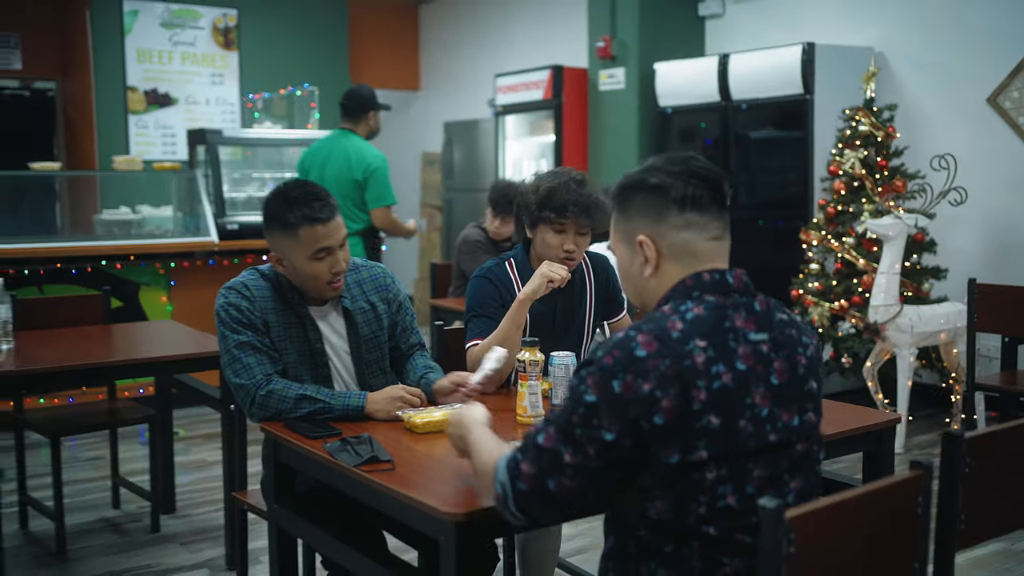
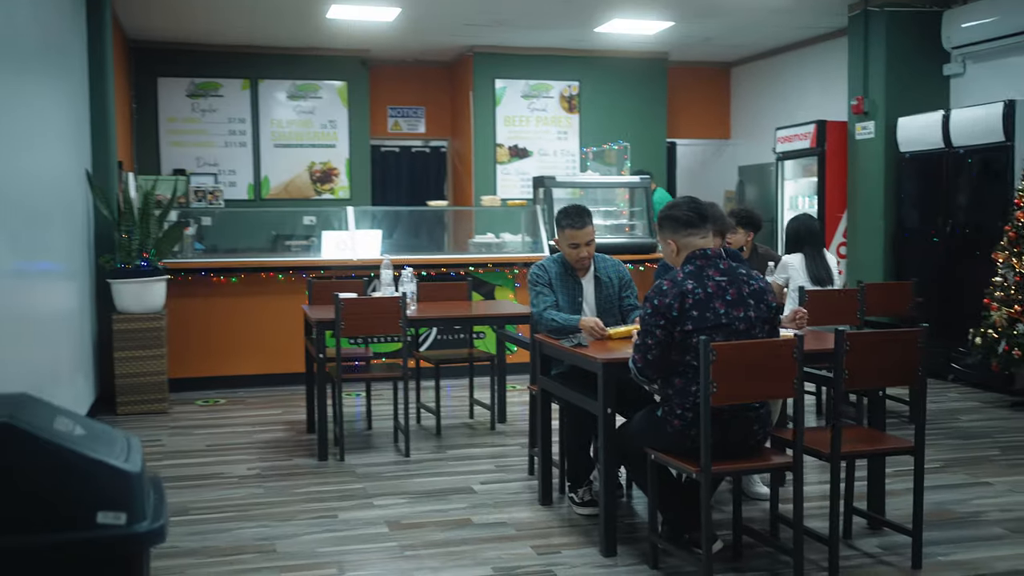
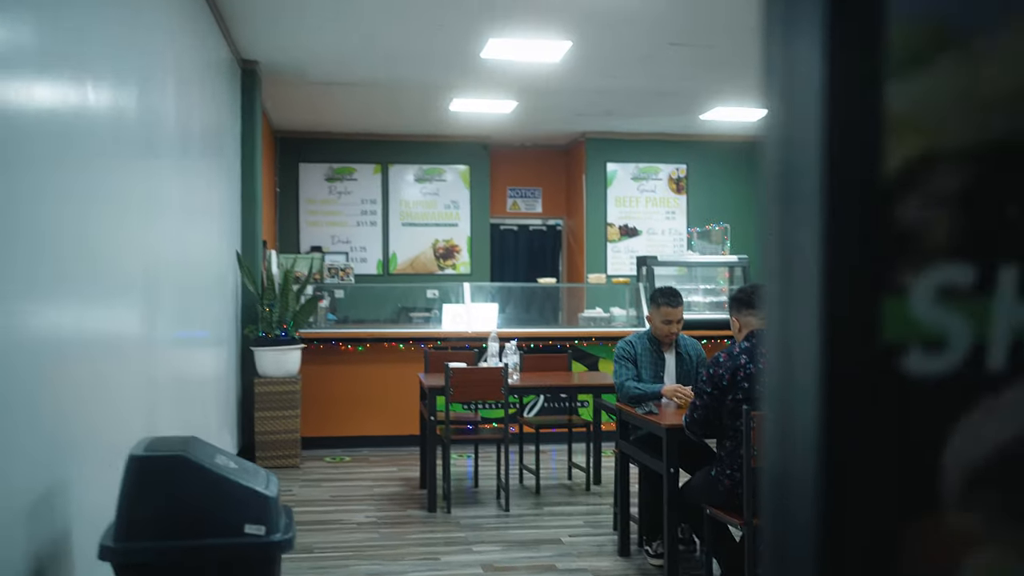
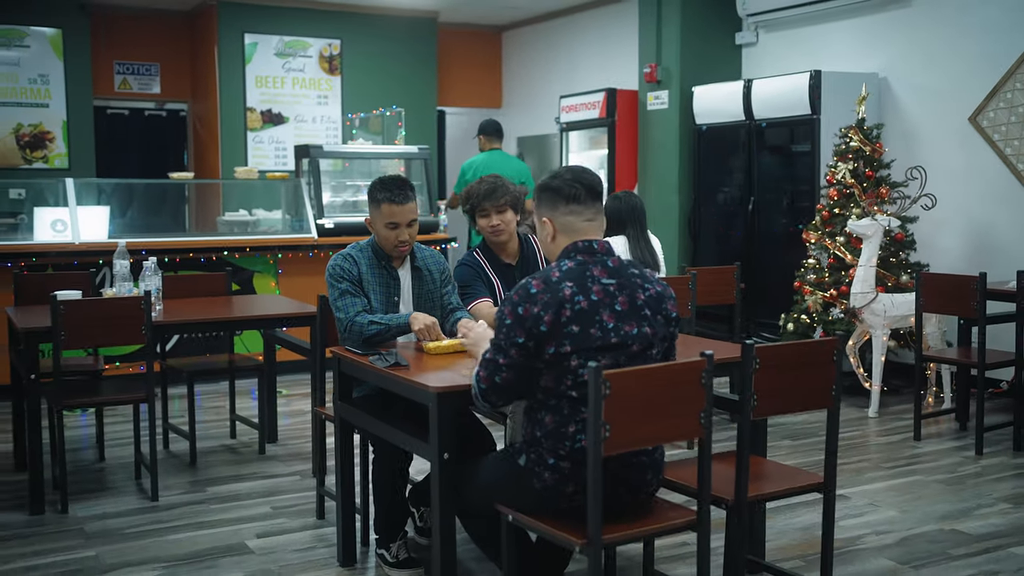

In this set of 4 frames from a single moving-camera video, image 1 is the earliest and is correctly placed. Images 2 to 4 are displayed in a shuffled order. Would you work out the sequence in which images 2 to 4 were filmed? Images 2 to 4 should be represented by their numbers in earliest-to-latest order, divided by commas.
4, 2, 3
